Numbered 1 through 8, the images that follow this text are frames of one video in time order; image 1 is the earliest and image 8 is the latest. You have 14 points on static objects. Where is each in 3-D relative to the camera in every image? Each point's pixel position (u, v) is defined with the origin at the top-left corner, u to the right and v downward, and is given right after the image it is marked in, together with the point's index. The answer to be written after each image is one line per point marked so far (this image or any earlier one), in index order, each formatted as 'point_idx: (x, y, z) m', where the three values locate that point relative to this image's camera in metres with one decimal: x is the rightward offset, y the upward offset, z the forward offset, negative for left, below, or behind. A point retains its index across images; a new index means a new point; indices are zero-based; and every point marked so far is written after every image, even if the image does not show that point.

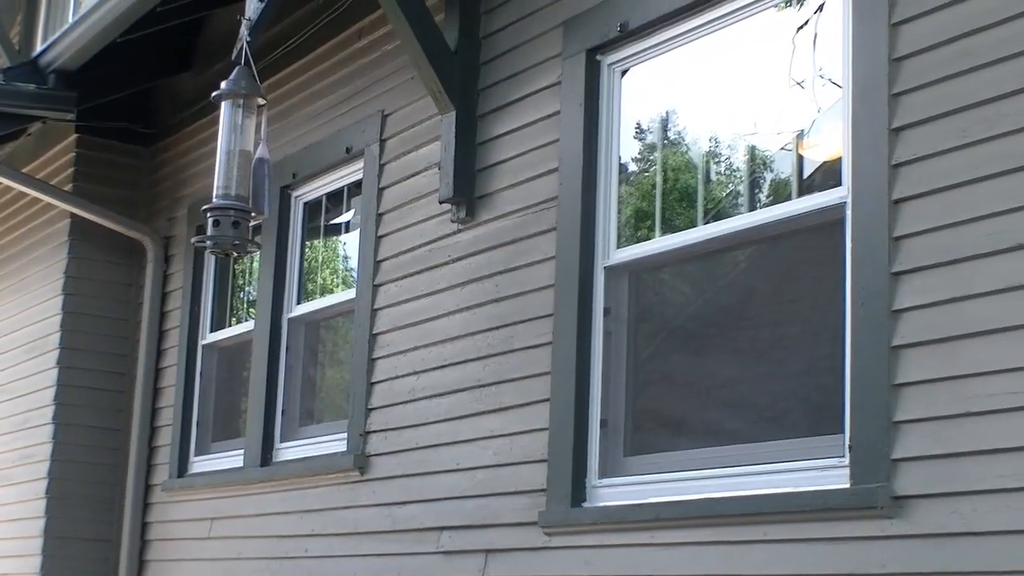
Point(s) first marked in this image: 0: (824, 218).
0: (+1.4, +0.3, +3.2) m
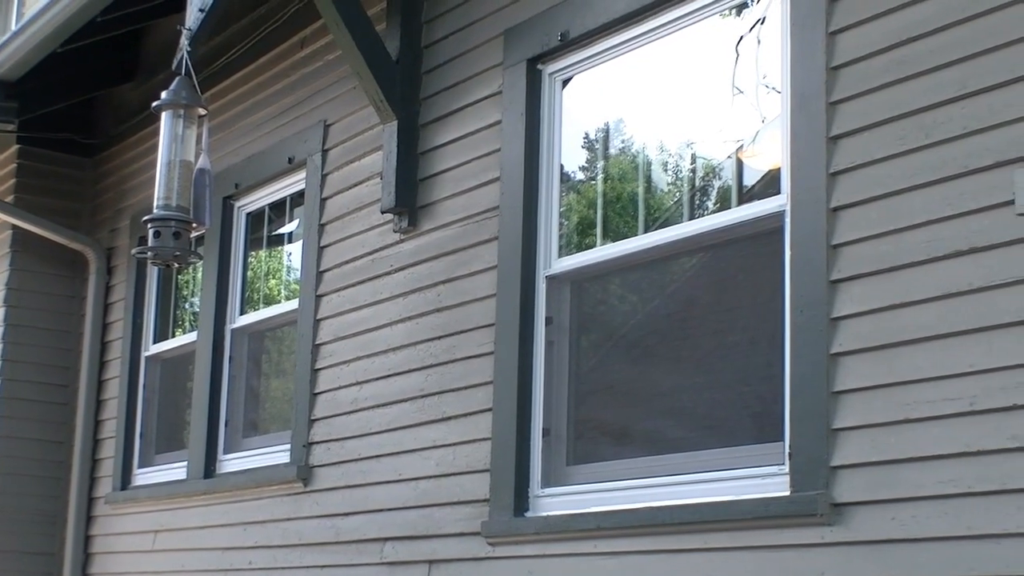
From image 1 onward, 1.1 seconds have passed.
0: (+1.1, +0.3, +3.2) m
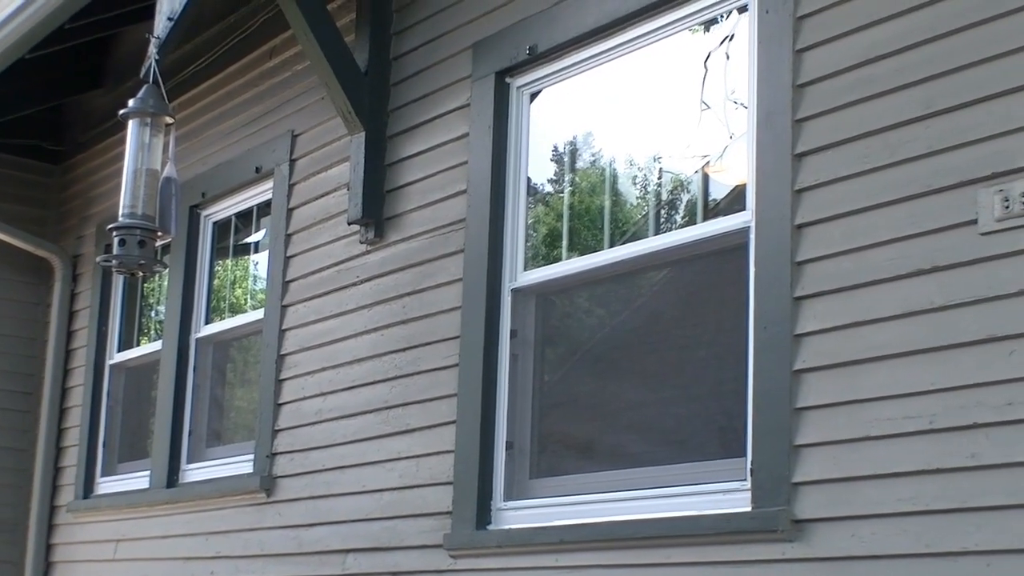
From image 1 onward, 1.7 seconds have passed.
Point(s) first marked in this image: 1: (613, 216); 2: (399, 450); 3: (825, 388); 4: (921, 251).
0: (+0.9, +0.2, +3.2) m
1: (+0.5, +0.3, +3.5) m
2: (-0.6, -0.8, +3.8) m
3: (+1.3, -0.4, +3.0) m
4: (+1.6, +0.1, +2.9) m
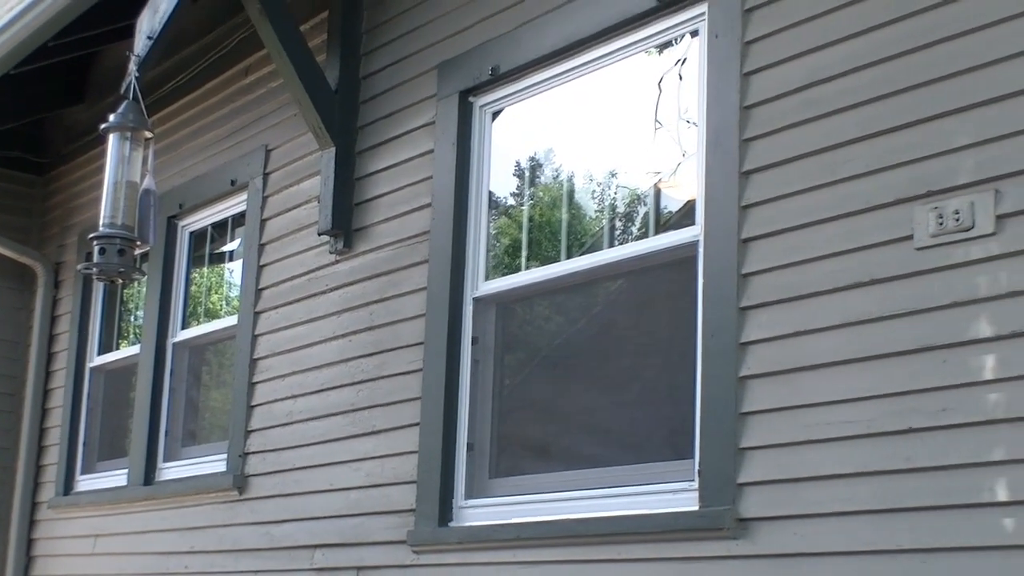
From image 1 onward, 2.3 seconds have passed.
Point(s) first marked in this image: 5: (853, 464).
0: (+0.8, +0.2, +3.4) m
1: (+0.3, +0.3, +3.7) m
2: (-0.8, -0.9, +4.0) m
3: (+1.1, -0.5, +3.1) m
4: (+1.5, +0.1, +3.1) m
5: (+1.4, -0.7, +3.0) m
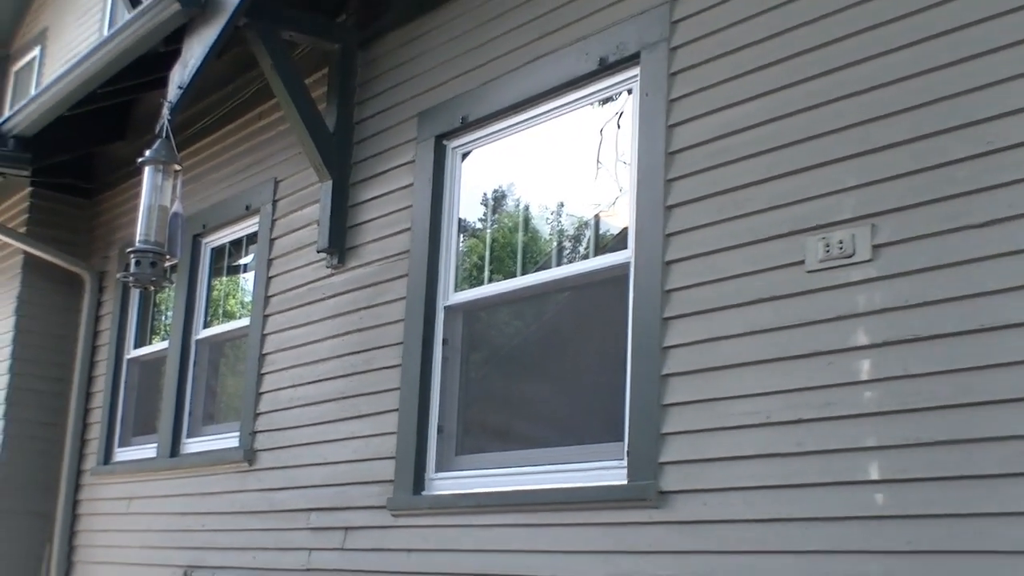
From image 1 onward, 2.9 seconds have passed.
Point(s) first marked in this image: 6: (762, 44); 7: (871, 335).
0: (+0.6, +0.1, +4.1) m
1: (+0.1, +0.2, +4.4) m
2: (-1.0, -0.9, +4.7) m
3: (+0.9, -0.5, +3.8) m
4: (+1.3, 0.0, +3.8) m
5: (+1.2, -0.8, +3.7) m
6: (+1.3, +1.3, +3.9) m
7: (+1.8, -0.2, +3.4) m
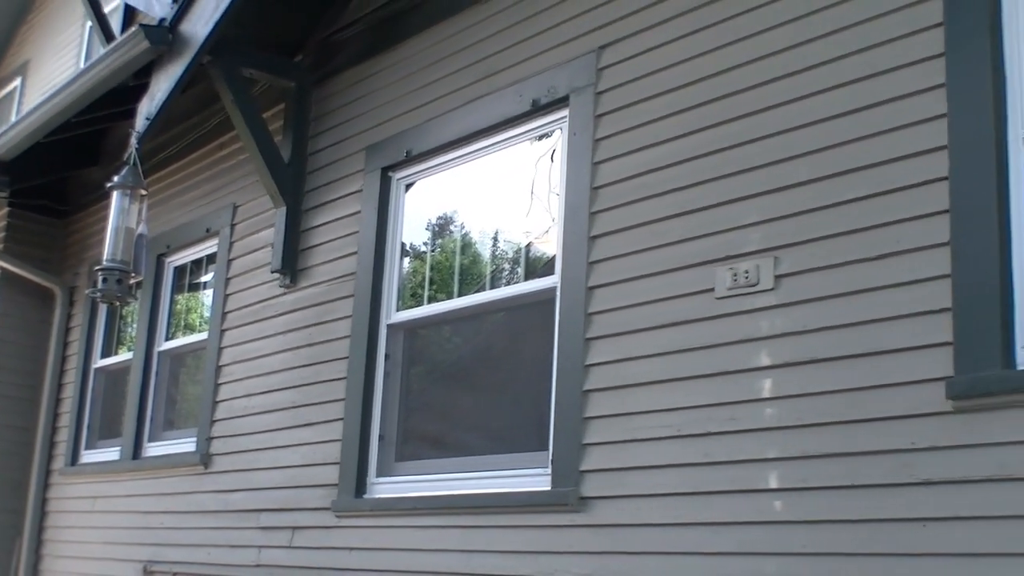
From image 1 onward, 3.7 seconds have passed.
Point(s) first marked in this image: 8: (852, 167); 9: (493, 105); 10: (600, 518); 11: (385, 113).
0: (+0.2, -0.1, +4.5) m
1: (-0.3, +0.1, +4.8) m
2: (-1.4, -1.0, +5.0) m
3: (+0.5, -0.7, +4.2) m
4: (+0.9, -0.1, +4.1) m
5: (+0.8, -0.9, +4.0) m
6: (+1.0, +1.2, +4.3) m
7: (+1.4, -0.4, +3.8) m
8: (+1.7, +0.6, +3.7) m
9: (-0.1, +1.2, +4.8) m
10: (+0.5, -1.3, +4.1) m
11: (-0.9, +1.3, +5.3) m
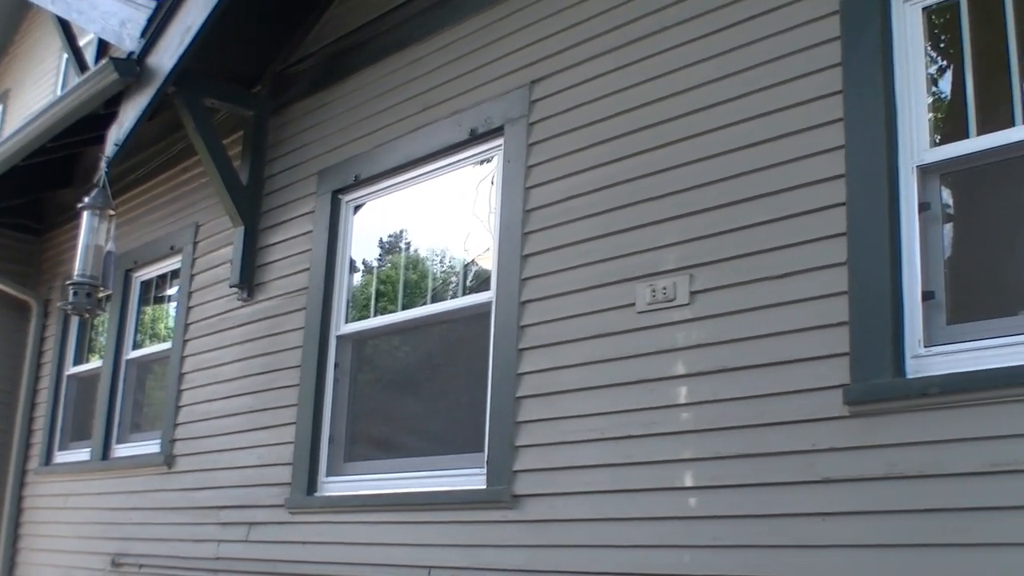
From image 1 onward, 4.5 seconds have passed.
0: (-0.2, -0.1, +4.9) m
1: (-0.7, 0.0, +5.1) m
2: (-1.8, -1.1, +5.4) m
3: (+0.1, -0.8, +4.6) m
4: (+0.5, -0.2, +4.5) m
5: (+0.4, -1.0, +4.4) m
6: (+0.6, +1.1, +4.7) m
7: (+1.0, -0.5, +4.2) m
8: (+1.3, +0.5, +4.1) m
9: (-0.5, +1.1, +5.2) m
10: (+0.1, -1.4, +4.5) m
11: (-1.3, +1.2, +5.6) m
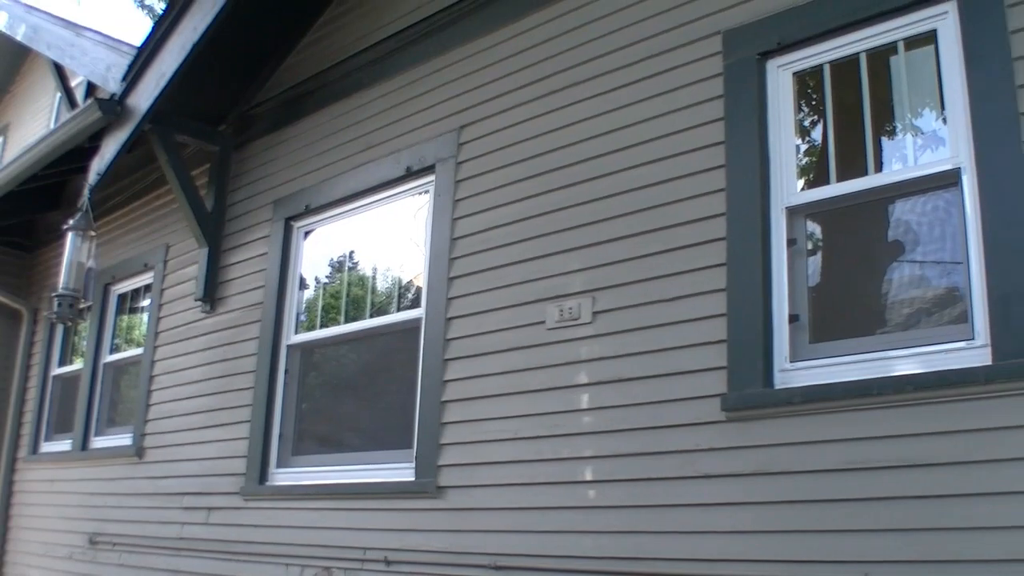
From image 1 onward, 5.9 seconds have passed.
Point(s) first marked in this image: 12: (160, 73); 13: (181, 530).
0: (-0.8, -0.3, +5.6) m
1: (-1.2, -0.1, +5.8) m
2: (-2.4, -1.2, +6.1) m
3: (-0.4, -0.9, +5.3) m
4: (-0.1, -0.4, +5.2) m
5: (-0.2, -1.2, +5.1) m
6: (0.0, +0.9, +5.4) m
7: (+0.4, -0.6, +4.9) m
8: (+0.8, +0.4, +4.8) m
9: (-1.0, +1.0, +5.9) m
10: (-0.5, -1.5, +5.2) m
11: (-1.8, +1.1, +6.3) m
12: (-2.8, +1.7, +5.8) m
13: (-2.8, -2.1, +6.2) m
